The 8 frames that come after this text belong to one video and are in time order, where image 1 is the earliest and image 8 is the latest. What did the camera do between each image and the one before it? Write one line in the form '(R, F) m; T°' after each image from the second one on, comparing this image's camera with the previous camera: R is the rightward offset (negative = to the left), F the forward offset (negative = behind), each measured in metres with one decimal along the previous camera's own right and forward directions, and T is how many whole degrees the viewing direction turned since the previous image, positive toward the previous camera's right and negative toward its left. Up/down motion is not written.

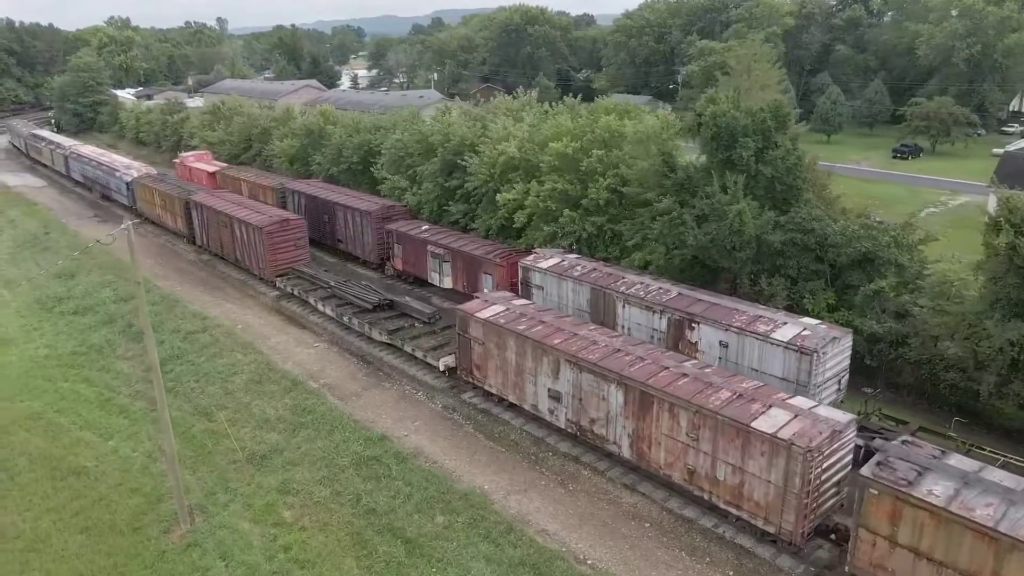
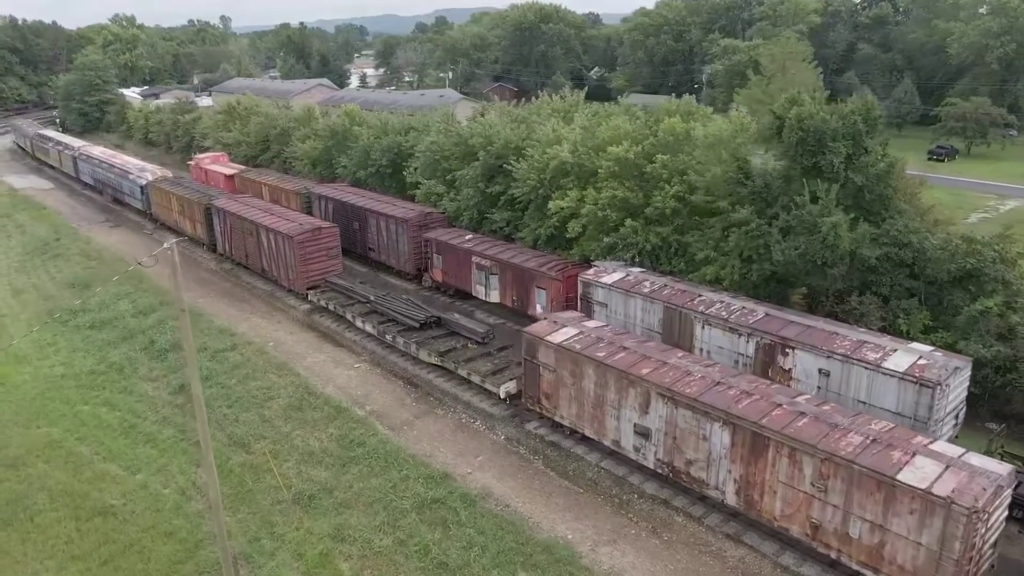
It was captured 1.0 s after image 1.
(-2.0, +1.9) m; 0°
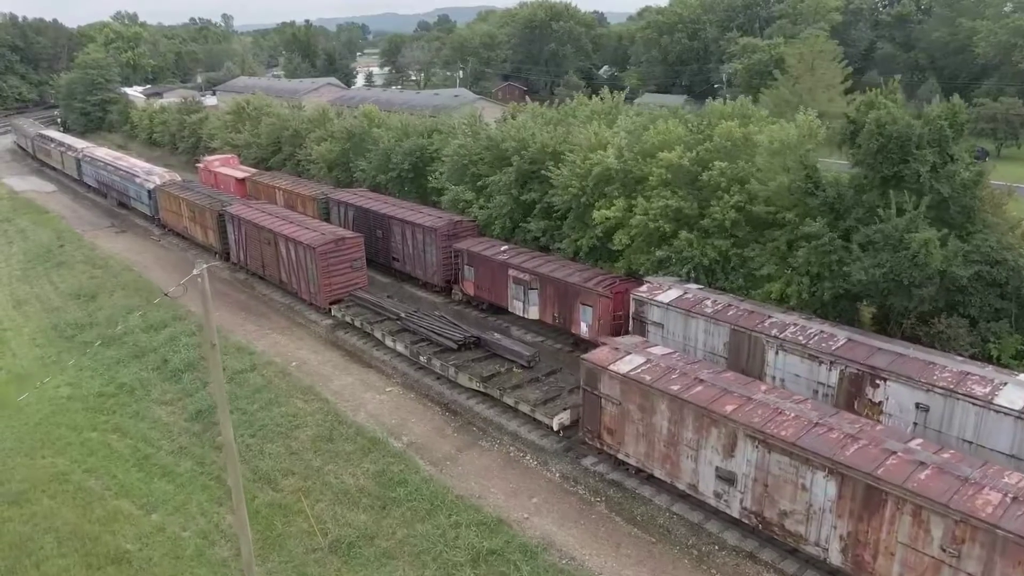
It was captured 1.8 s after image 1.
(-1.4, +1.7) m; 0°
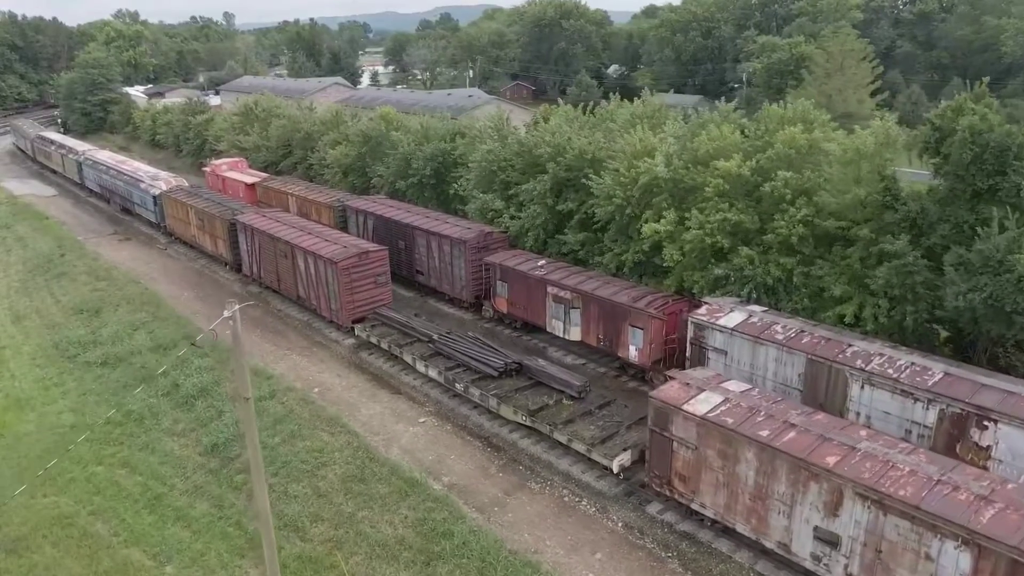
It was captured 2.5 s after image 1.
(-1.3, +1.7) m; 0°
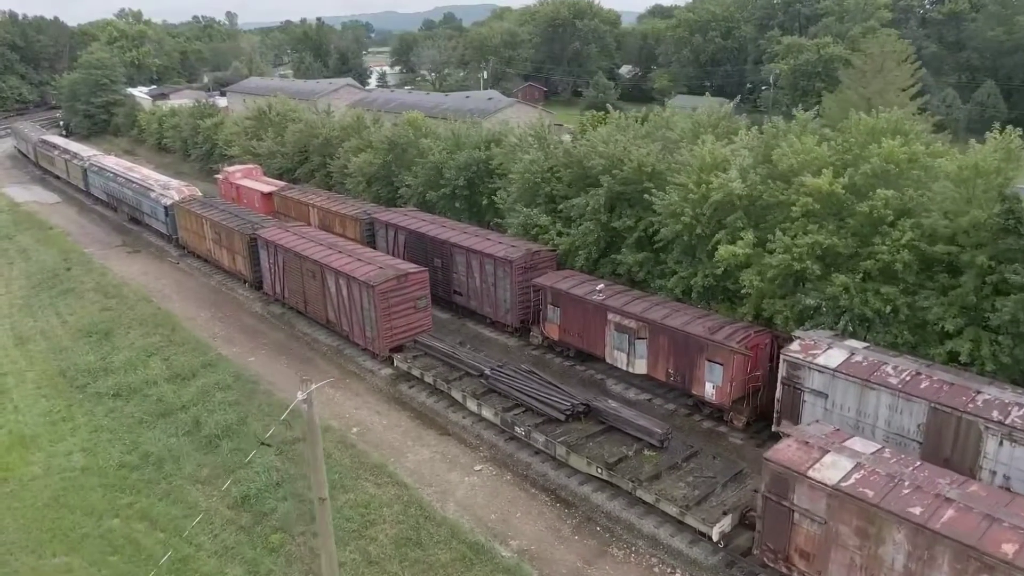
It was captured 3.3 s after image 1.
(-1.7, +2.0) m; 0°
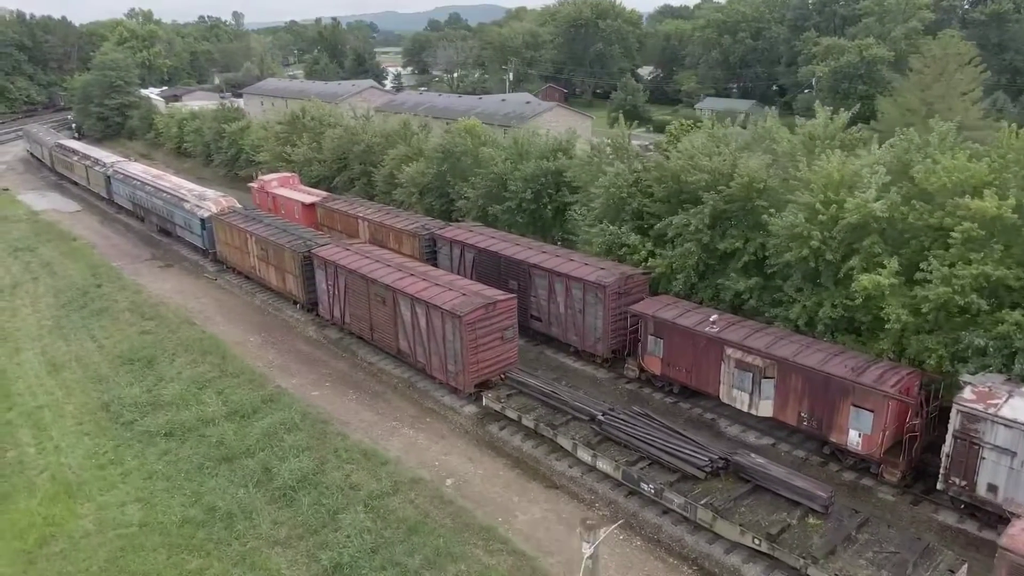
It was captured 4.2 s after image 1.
(-2.9, +2.1) m; 0°
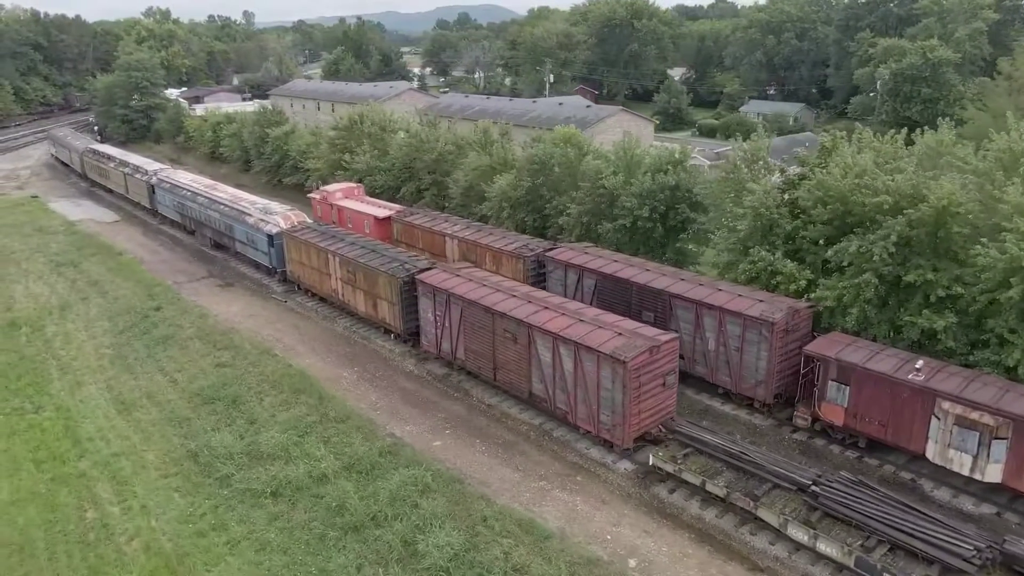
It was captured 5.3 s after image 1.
(-4.2, +2.5) m; 0°
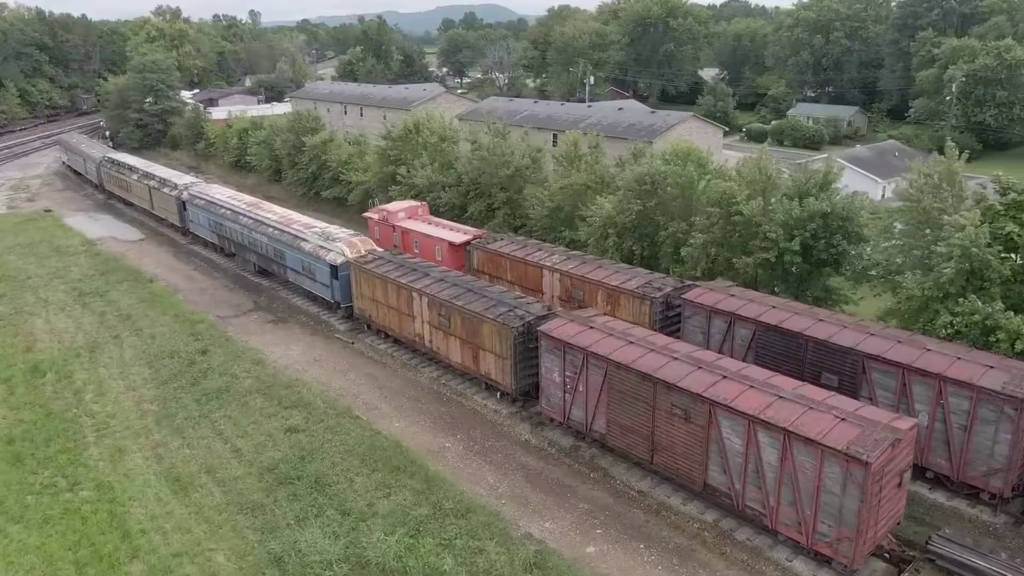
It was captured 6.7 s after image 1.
(-3.8, +3.7) m; 0°
